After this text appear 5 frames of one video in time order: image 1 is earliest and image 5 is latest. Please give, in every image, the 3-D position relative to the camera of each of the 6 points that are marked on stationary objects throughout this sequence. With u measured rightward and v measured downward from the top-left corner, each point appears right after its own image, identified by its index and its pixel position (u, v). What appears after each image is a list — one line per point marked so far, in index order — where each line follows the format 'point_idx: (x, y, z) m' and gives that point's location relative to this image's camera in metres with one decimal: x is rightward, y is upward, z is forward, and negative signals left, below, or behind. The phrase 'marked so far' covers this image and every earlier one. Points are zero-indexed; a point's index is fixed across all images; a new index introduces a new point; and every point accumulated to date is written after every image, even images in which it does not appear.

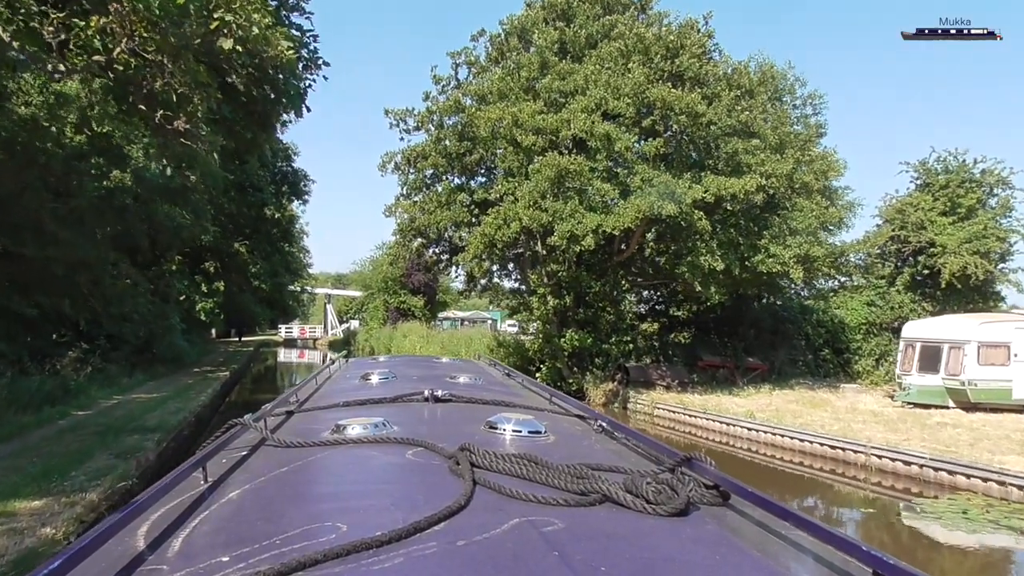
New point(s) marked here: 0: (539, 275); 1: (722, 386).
0: (+0.6, +0.3, +17.2) m
1: (+5.2, -2.5, +17.7) m
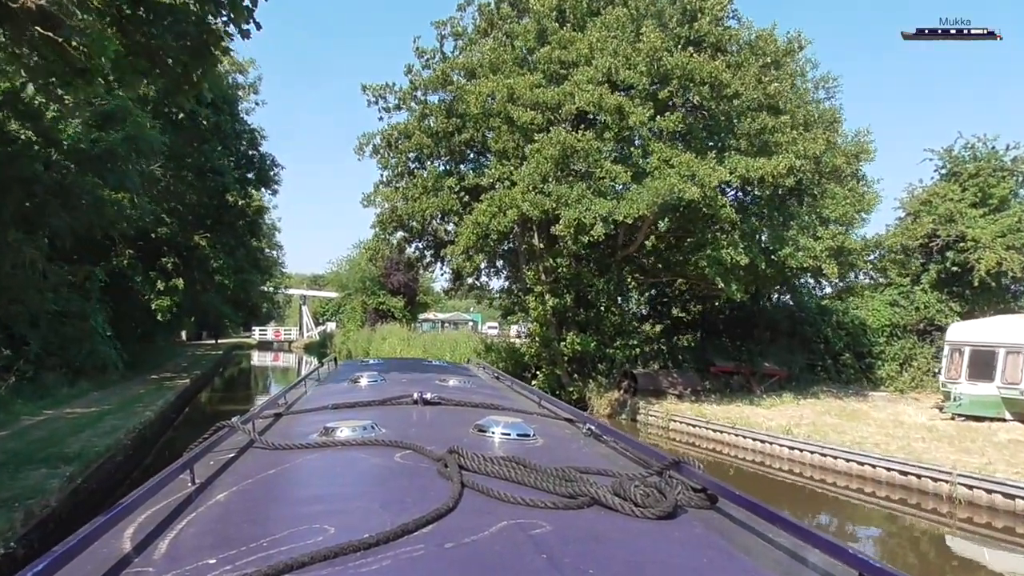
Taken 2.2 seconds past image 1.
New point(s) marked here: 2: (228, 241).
0: (+0.5, +0.4, +15.4) m
1: (+5.0, -2.4, +16.0) m
2: (-7.0, +1.2, +17.3) m
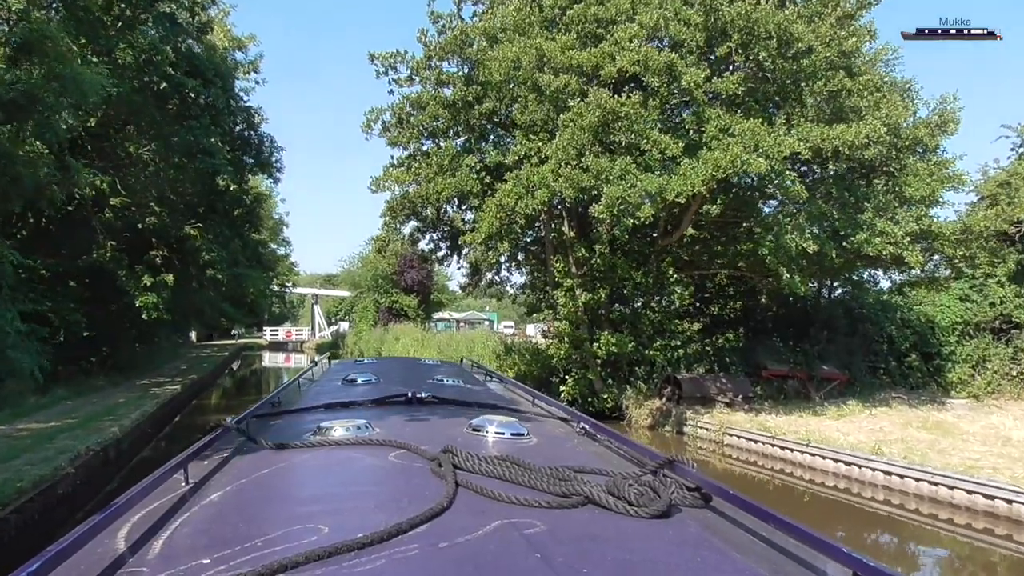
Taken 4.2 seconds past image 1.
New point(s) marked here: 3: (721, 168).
0: (+1.0, +0.5, +13.5) m
1: (+5.6, -2.3, +14.1) m
2: (-6.4, +1.3, +15.7) m
3: (+2.9, +1.7, +10.0) m
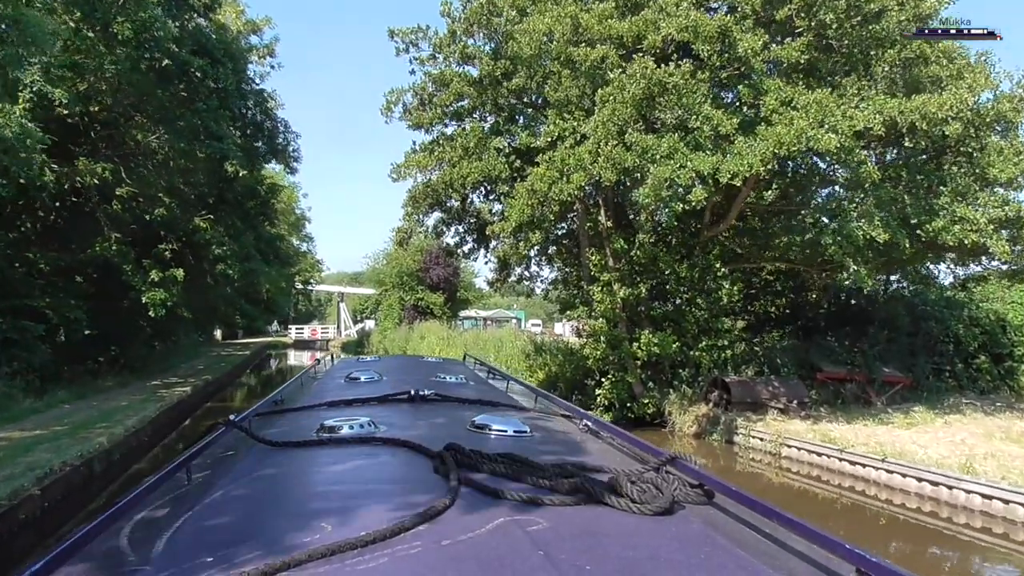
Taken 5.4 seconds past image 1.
0: (+1.5, +0.6, +12.4) m
1: (+6.1, -2.2, +12.8) m
2: (-5.8, +1.3, +14.8) m
3: (+3.3, +1.8, +8.8) m
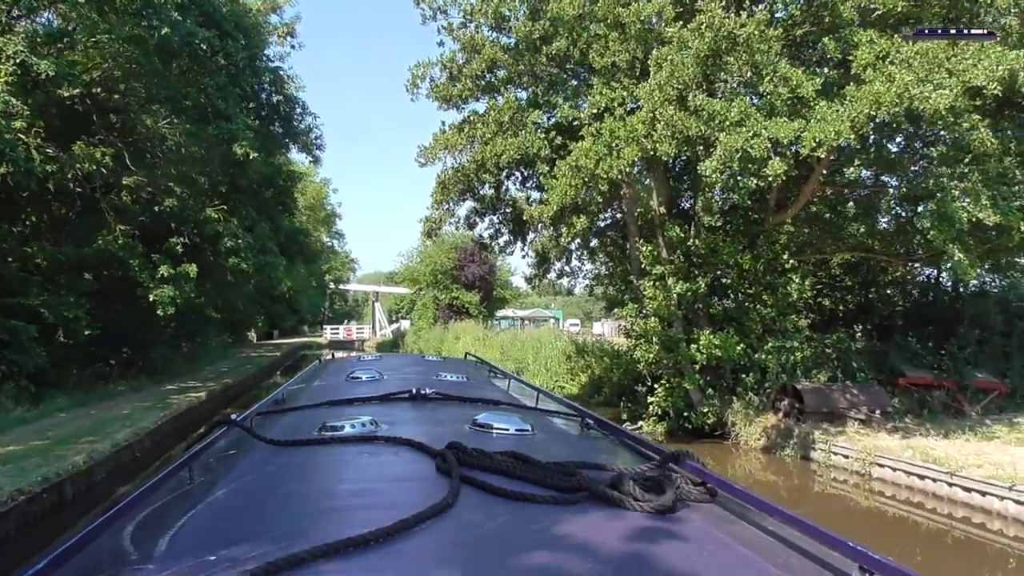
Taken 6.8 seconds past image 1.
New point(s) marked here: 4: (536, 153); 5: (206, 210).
0: (+2.2, +0.7, +11.0) m
1: (+6.8, -2.1, +11.2) m
2: (-5.0, +1.4, +13.8) m
3: (+3.8, +1.9, +7.3) m
4: (+0.3, +1.9, +9.9) m
5: (-5.6, +1.4, +13.3) m
